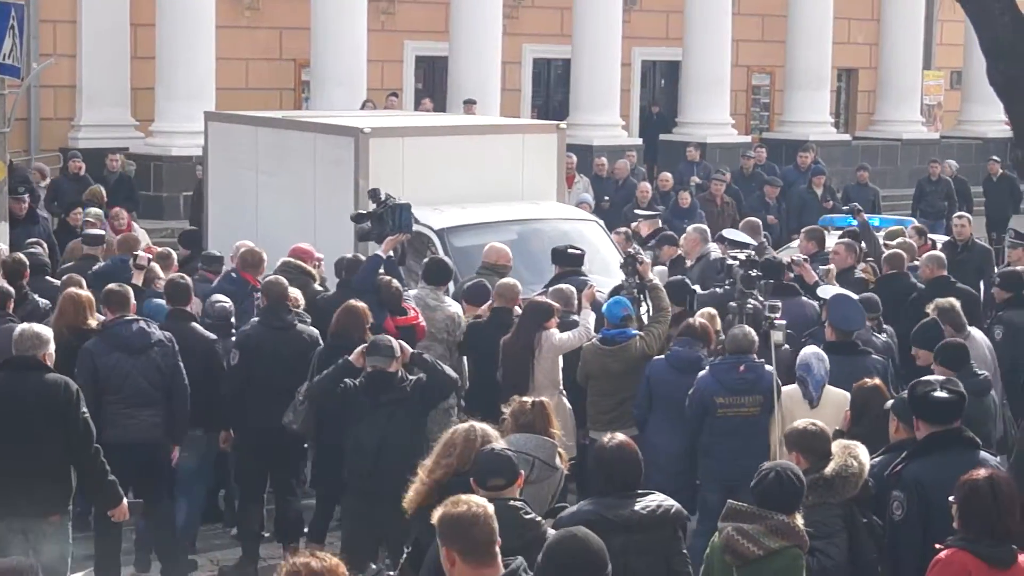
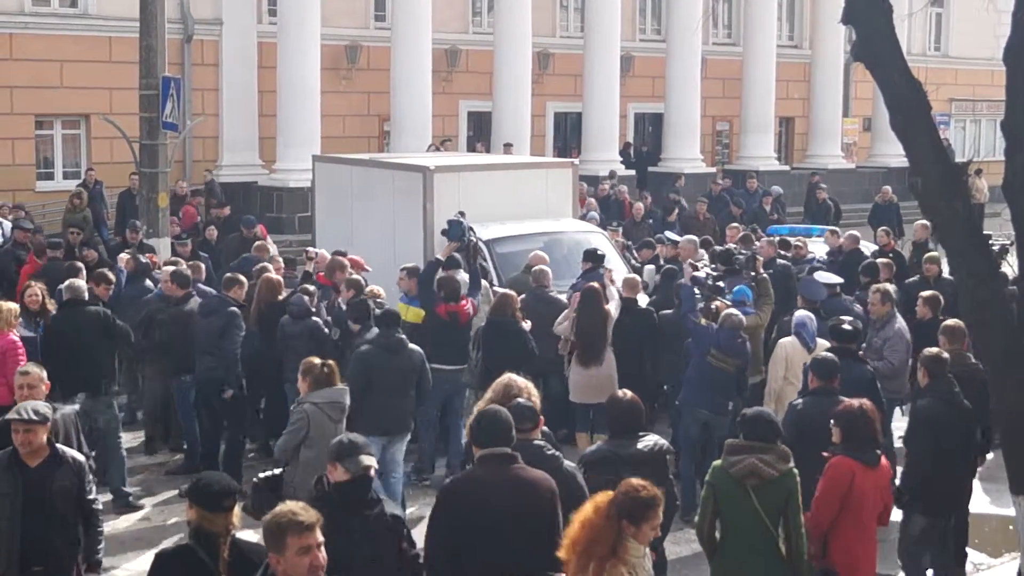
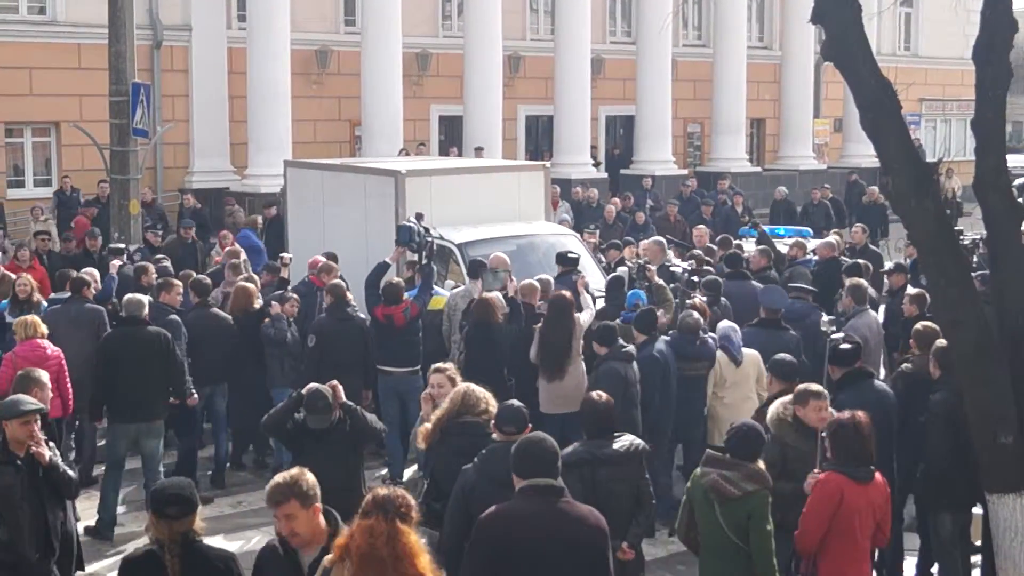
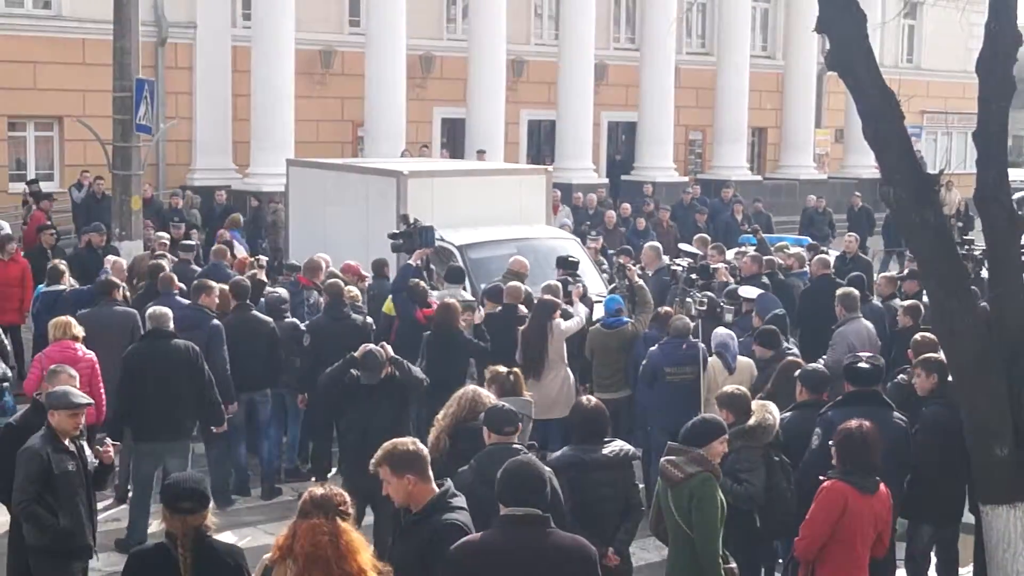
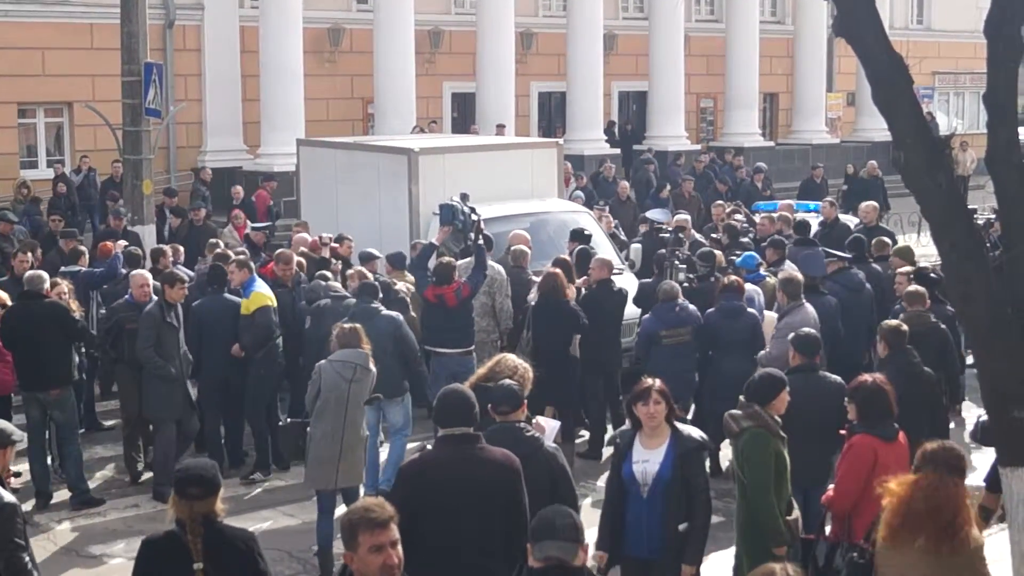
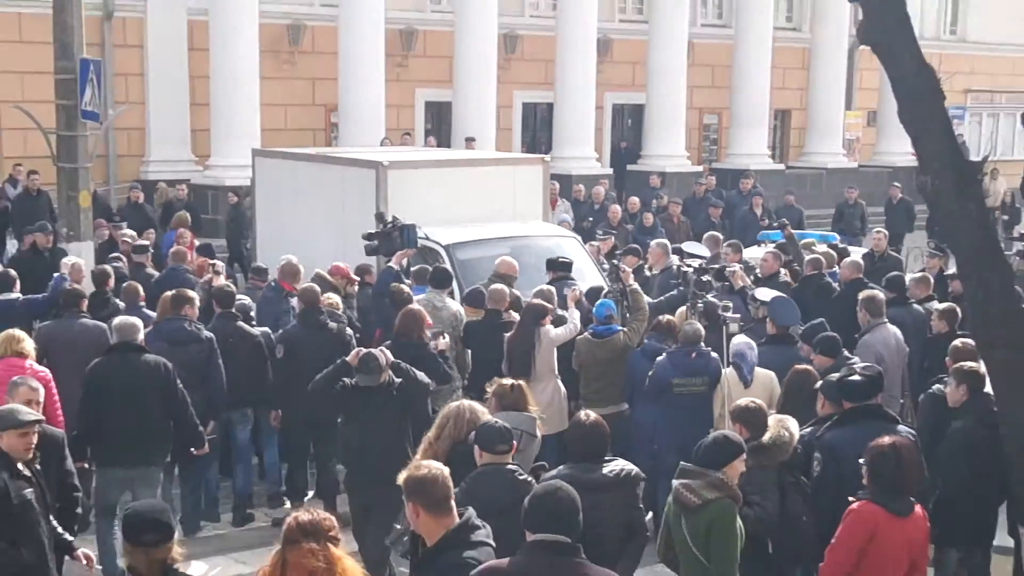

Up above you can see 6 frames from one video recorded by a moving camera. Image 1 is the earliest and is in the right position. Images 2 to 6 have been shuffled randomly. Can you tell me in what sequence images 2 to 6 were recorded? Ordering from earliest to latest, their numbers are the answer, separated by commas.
6, 4, 3, 2, 5
